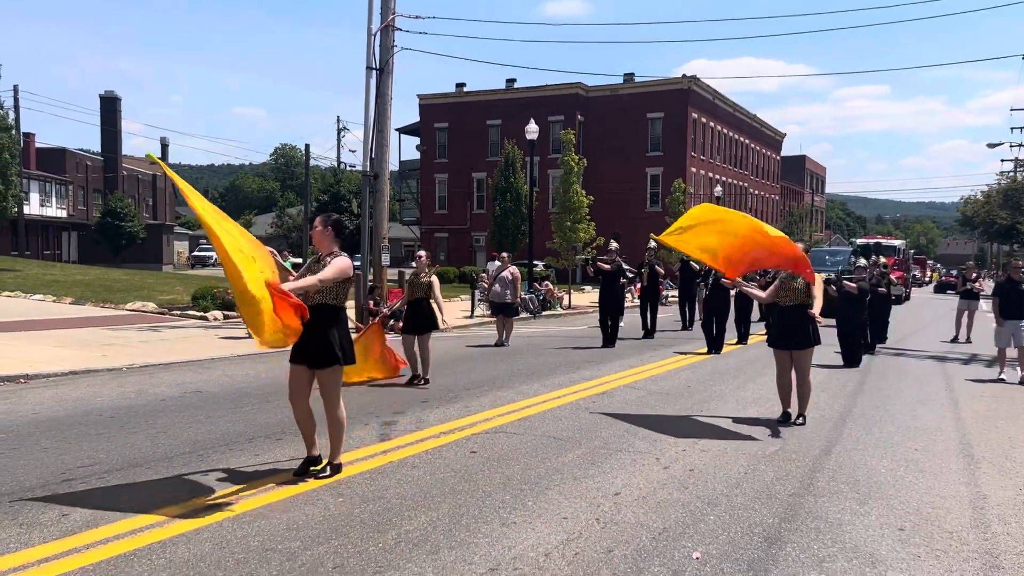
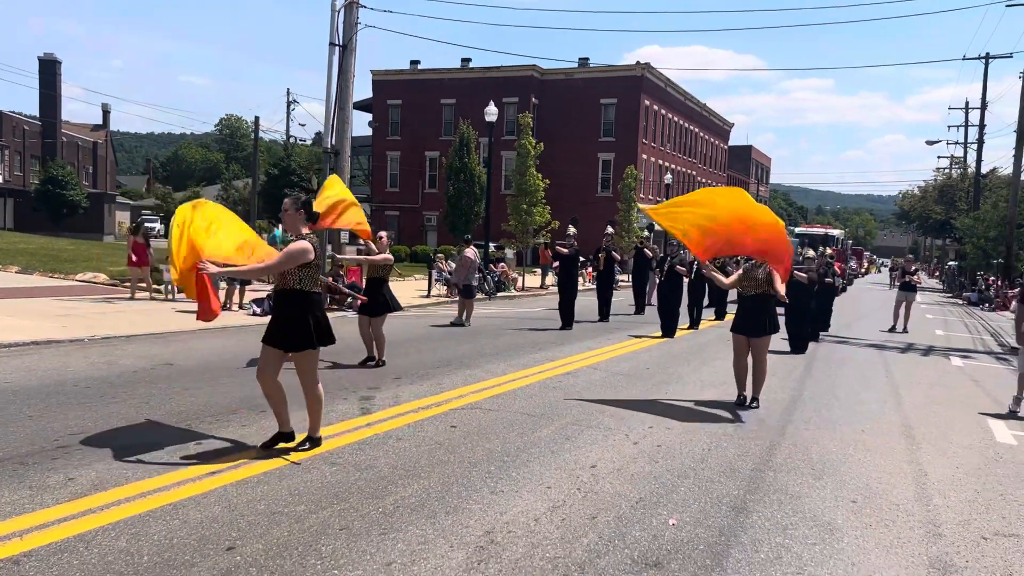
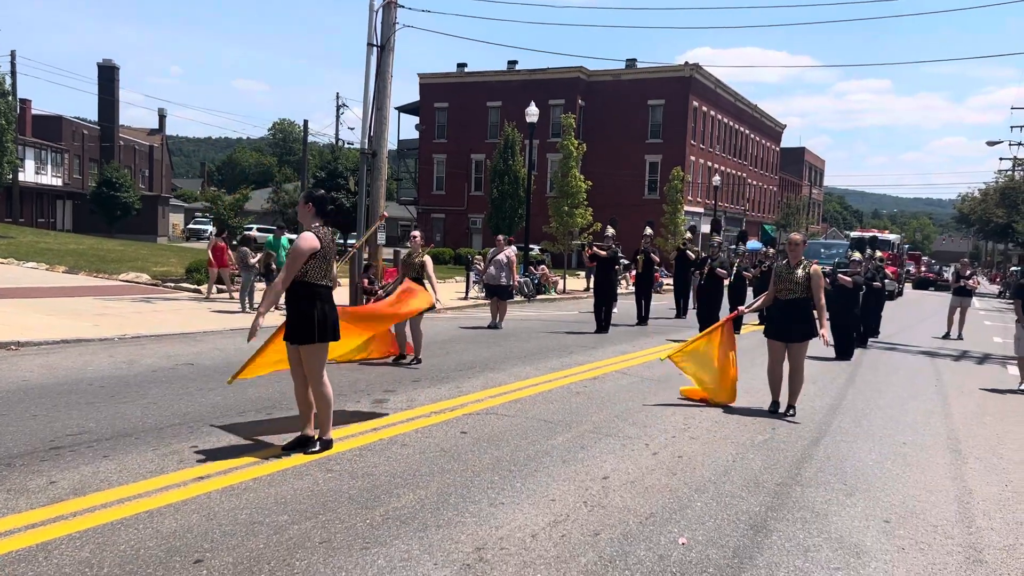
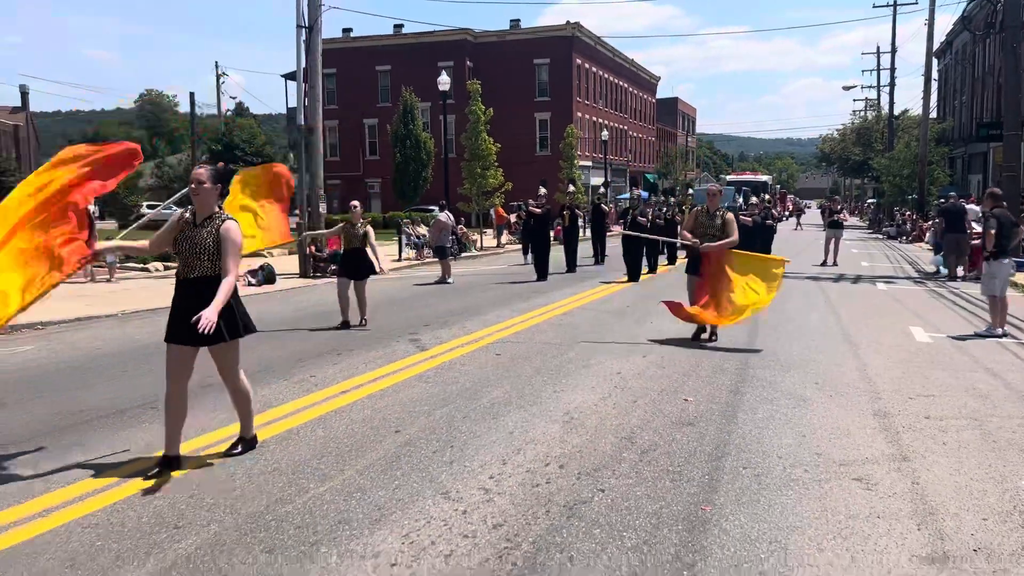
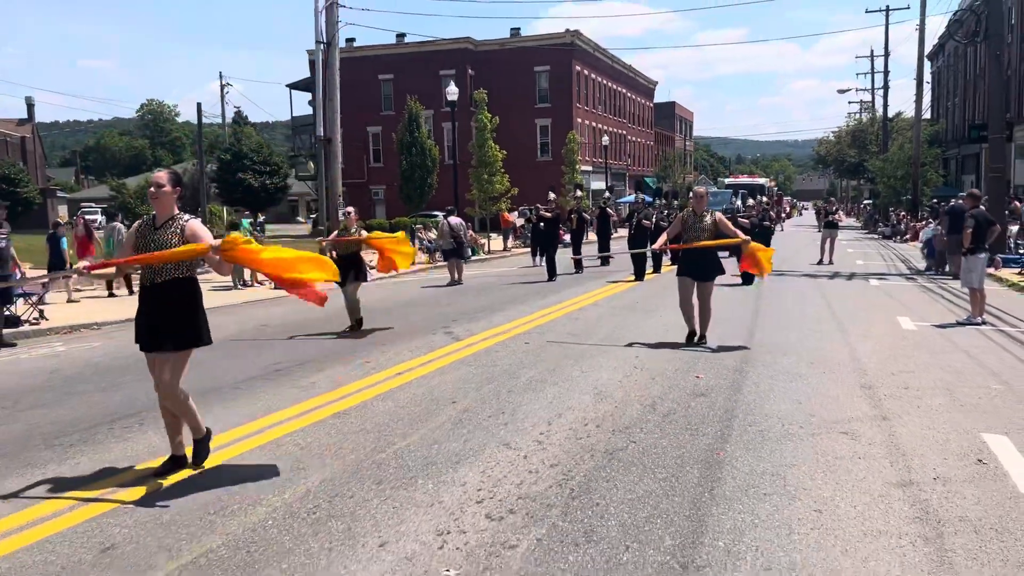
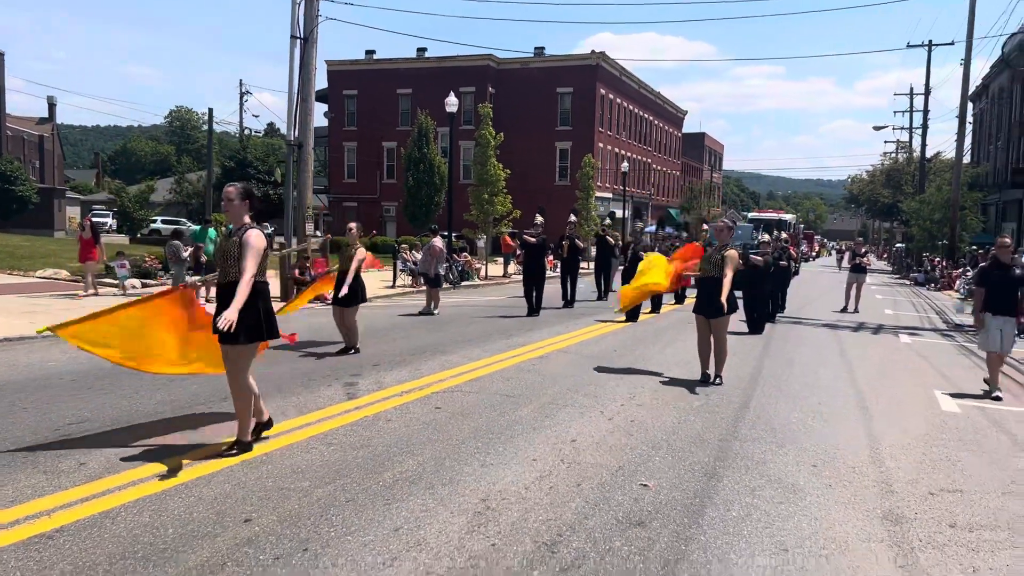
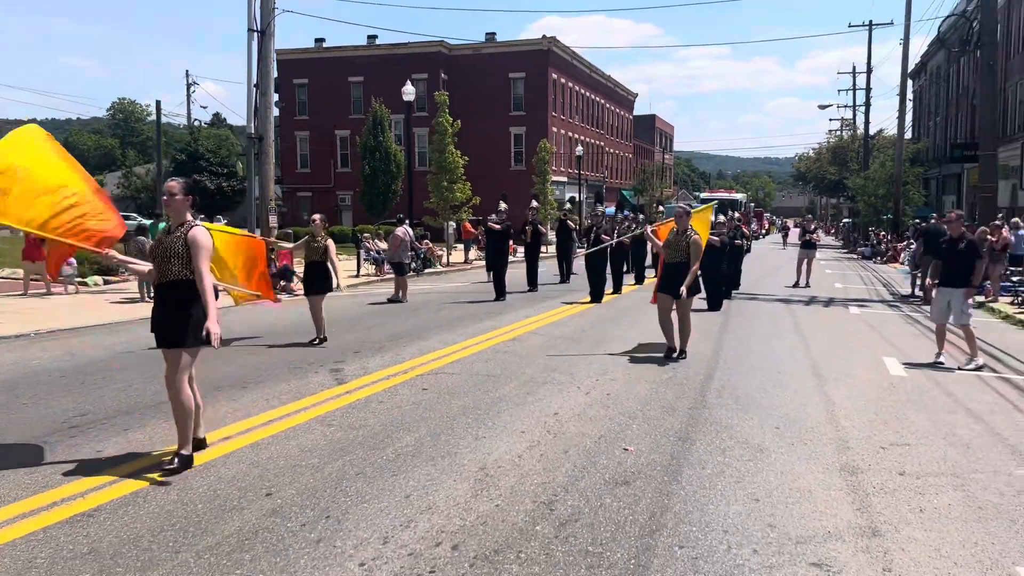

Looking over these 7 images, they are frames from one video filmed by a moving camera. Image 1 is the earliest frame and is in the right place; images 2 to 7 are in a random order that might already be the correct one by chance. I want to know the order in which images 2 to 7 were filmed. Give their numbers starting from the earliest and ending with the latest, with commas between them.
3, 2, 6, 7, 4, 5
